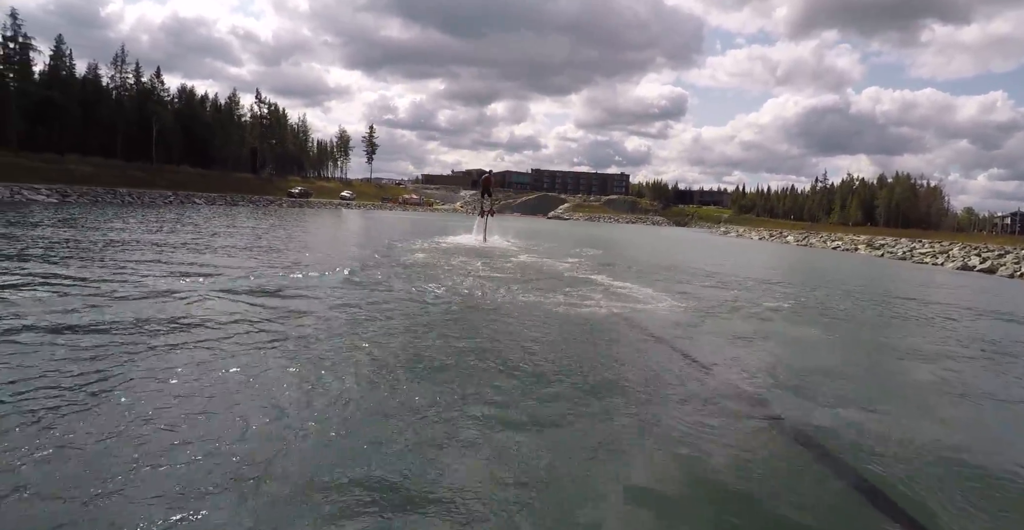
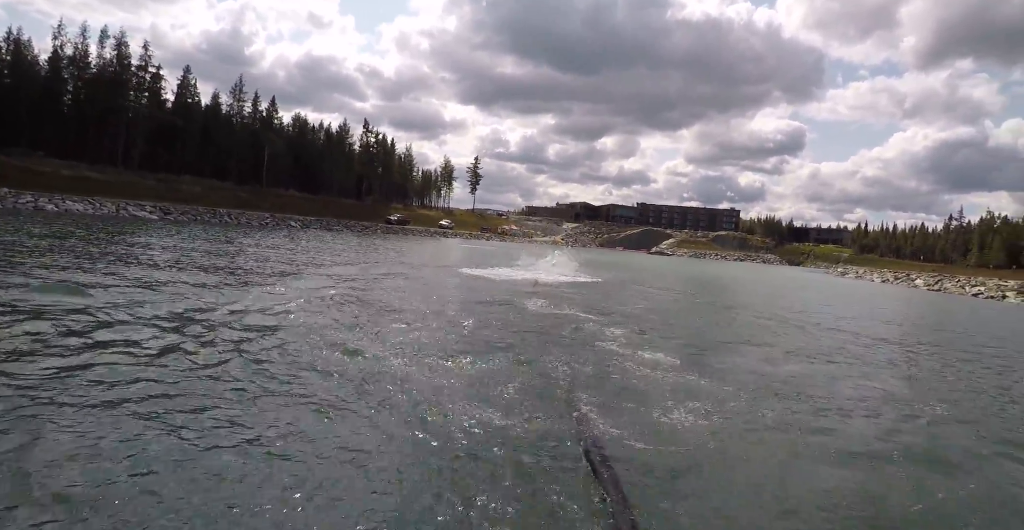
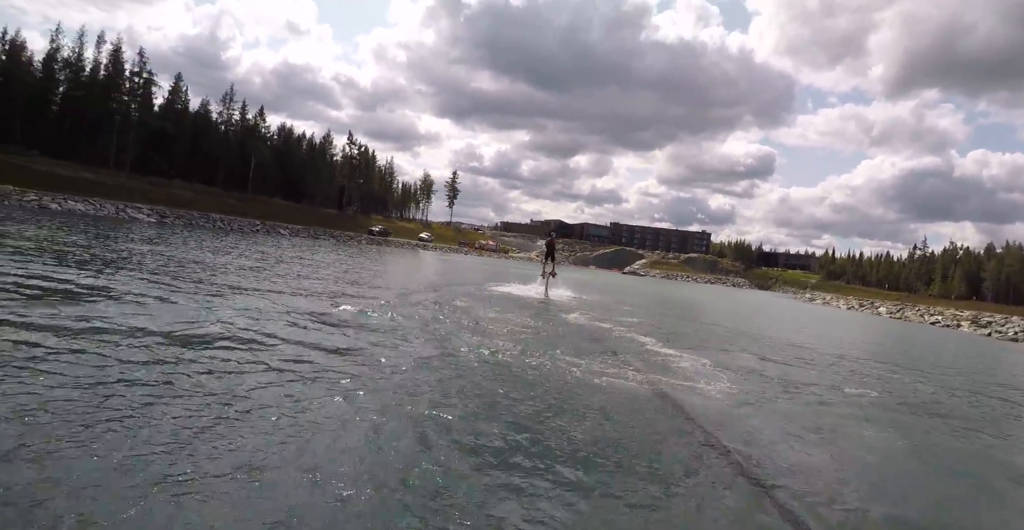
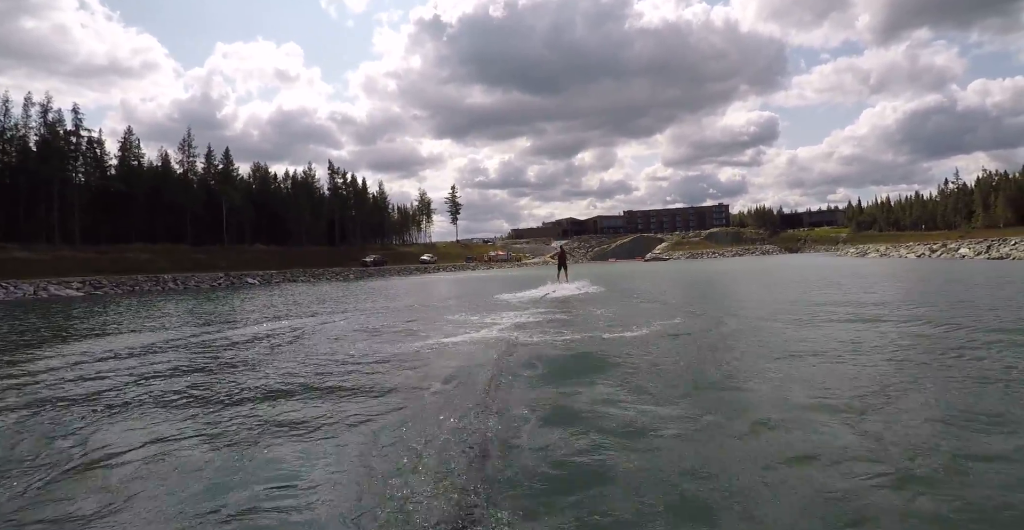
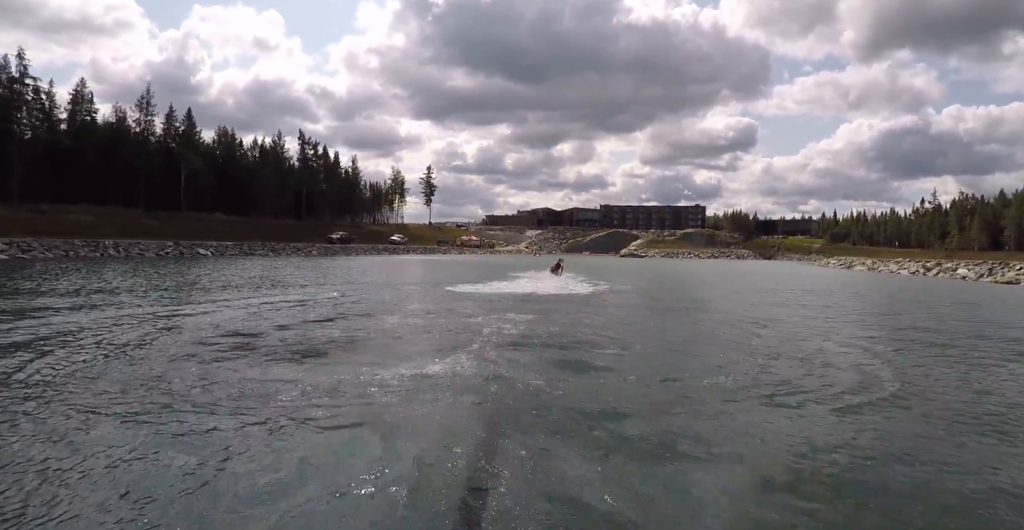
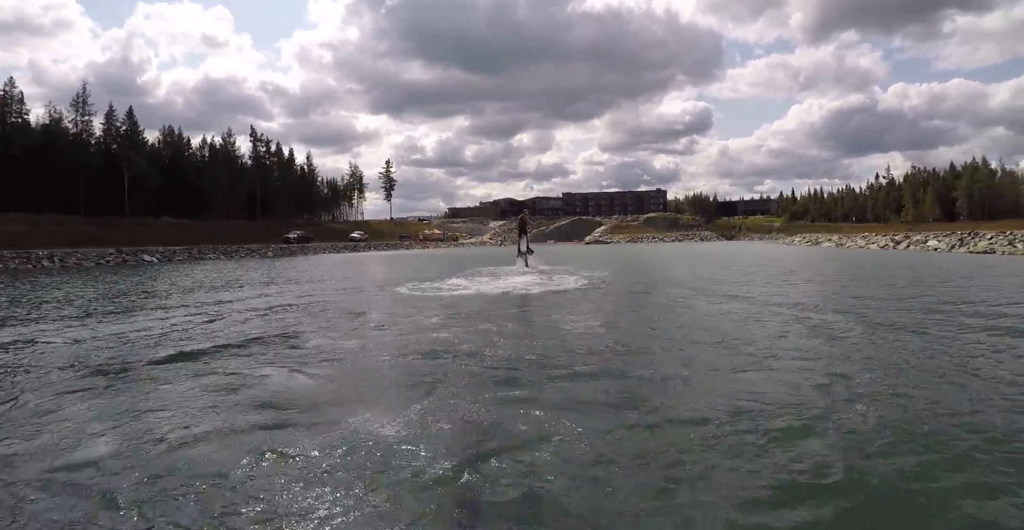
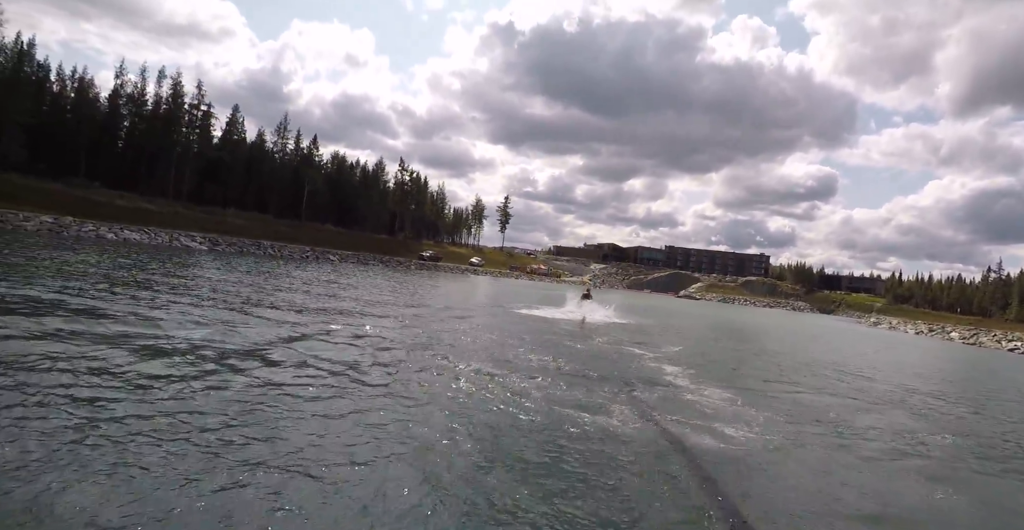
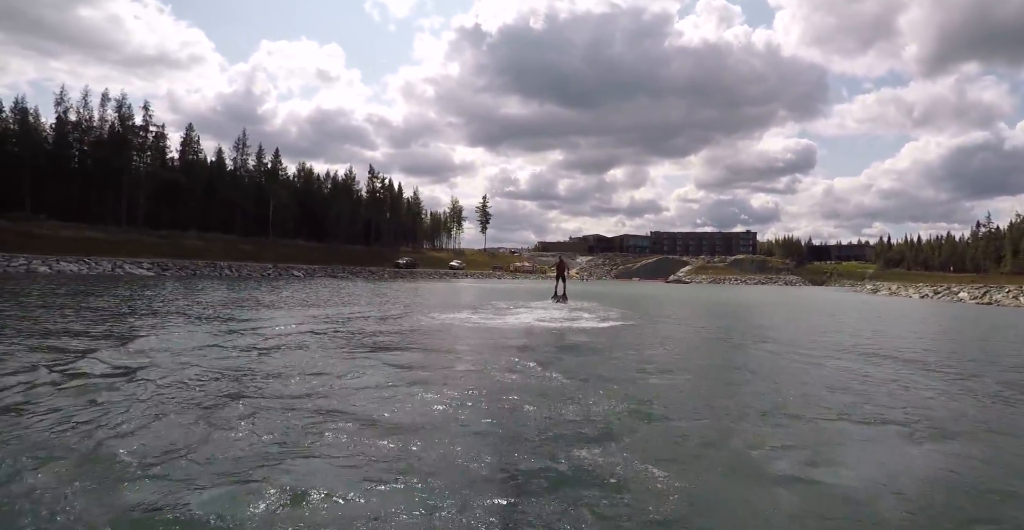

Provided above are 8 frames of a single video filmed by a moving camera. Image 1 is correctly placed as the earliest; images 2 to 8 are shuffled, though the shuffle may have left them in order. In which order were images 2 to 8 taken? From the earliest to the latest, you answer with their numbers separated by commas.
3, 7, 2, 8, 4, 5, 6
